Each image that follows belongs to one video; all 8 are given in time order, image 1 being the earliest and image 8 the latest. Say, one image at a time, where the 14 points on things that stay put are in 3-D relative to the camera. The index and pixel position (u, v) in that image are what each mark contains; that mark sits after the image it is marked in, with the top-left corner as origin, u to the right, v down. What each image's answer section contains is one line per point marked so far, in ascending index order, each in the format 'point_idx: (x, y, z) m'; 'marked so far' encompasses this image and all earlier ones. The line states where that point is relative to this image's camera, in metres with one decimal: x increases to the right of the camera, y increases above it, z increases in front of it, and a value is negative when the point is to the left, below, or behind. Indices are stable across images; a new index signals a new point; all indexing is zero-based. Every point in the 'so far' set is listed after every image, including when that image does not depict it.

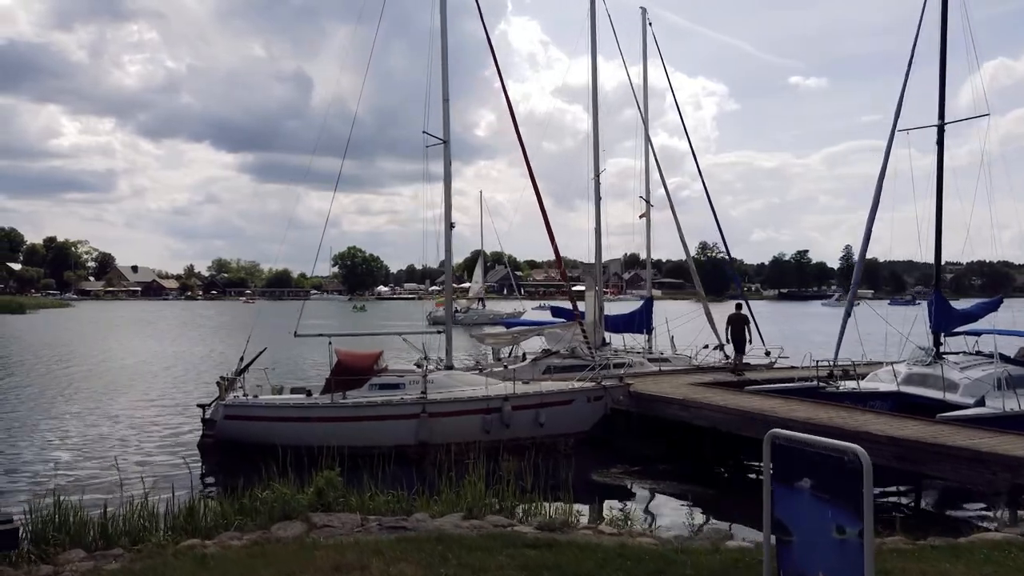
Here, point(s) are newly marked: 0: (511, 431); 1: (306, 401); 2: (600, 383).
0: (0.0, -3.1, +17.0) m
1: (-4.4, -2.4, +16.5) m
2: (+2.1, -2.3, +18.6) m
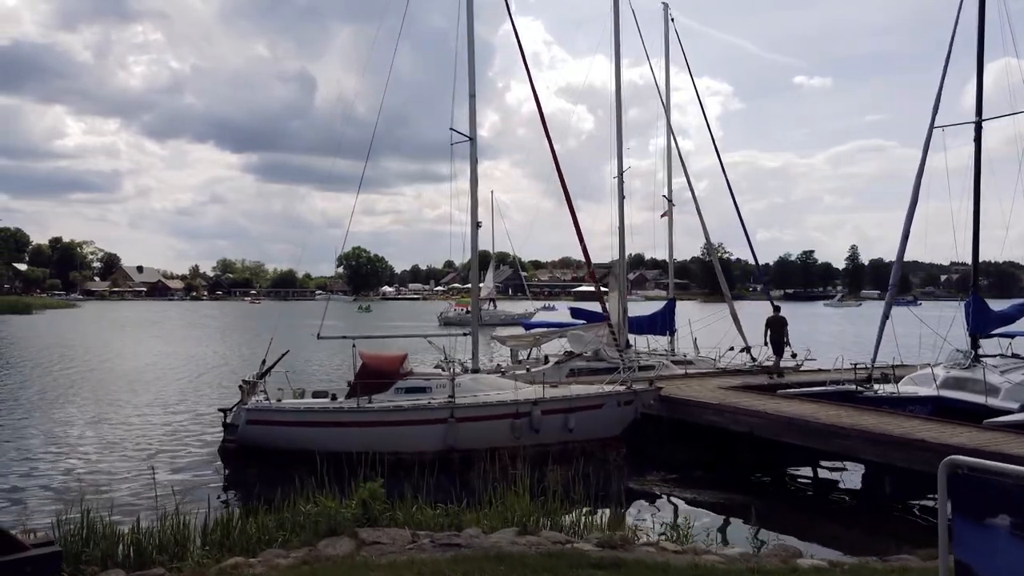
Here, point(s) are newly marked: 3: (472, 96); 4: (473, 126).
0: (+0.6, -3.2, +16.5) m
1: (-3.7, -2.4, +16.1) m
2: (+2.8, -2.3, +18.1) m
3: (-0.9, +4.5, +17.9) m
4: (-0.9, +3.7, +17.8) m
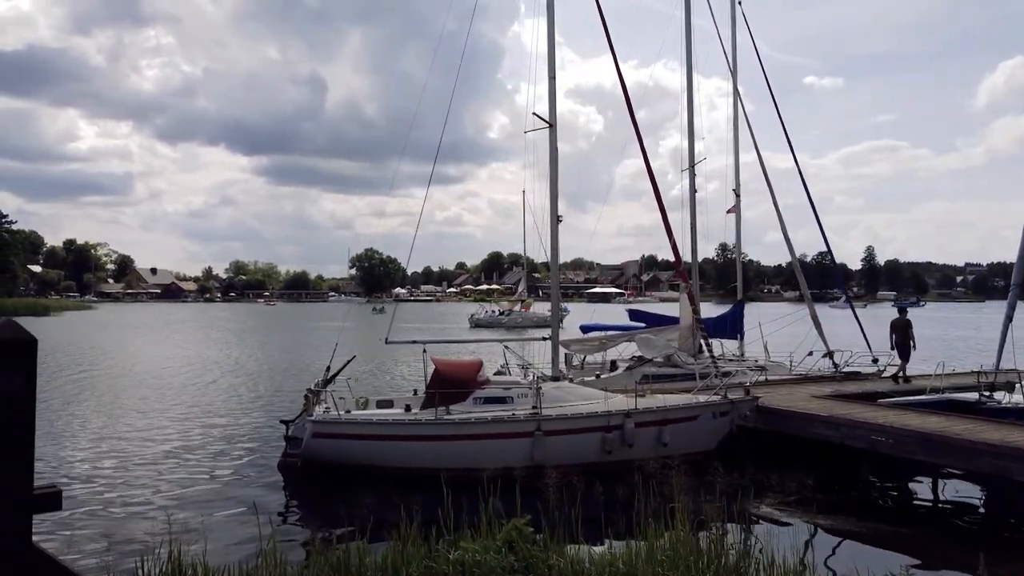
0: (+2.4, -3.2, +15.1) m
1: (-2.0, -2.4, +14.7) m
2: (+4.6, -2.3, +16.6) m
3: (+0.9, +4.5, +16.5) m
4: (+0.9, +3.7, +16.4) m
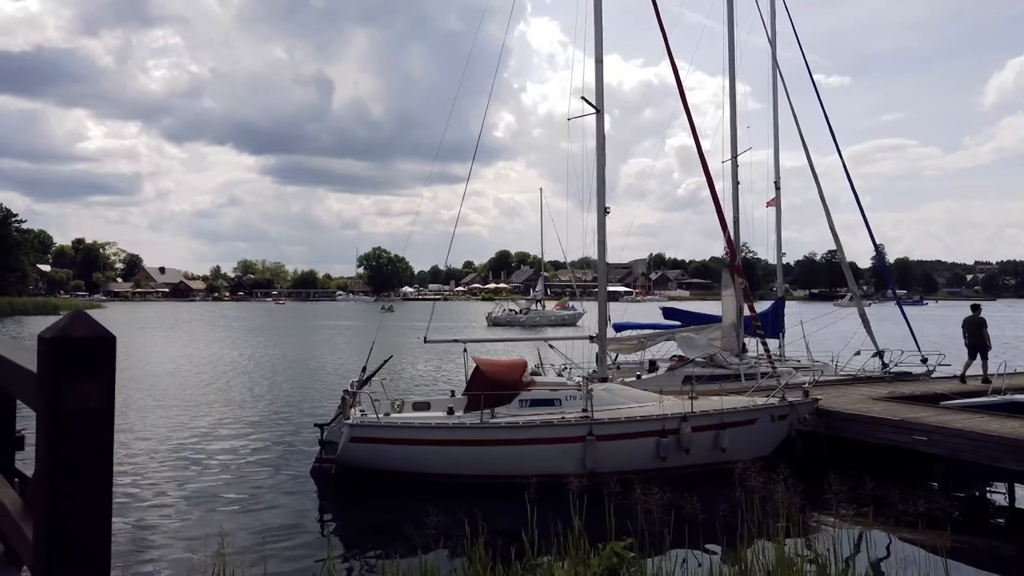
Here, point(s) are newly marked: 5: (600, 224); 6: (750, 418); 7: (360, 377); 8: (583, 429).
0: (+3.3, -3.1, +14.2) m
1: (-1.1, -2.4, +13.8) m
2: (+5.5, -2.2, +15.7) m
3: (+1.8, +4.6, +15.6) m
4: (+1.8, +3.8, +15.5) m
5: (+1.8, +1.3, +15.5) m
6: (+4.5, -2.5, +14.8) m
7: (-2.9, -1.7, +15.0) m
8: (+1.2, -2.5, +13.6) m
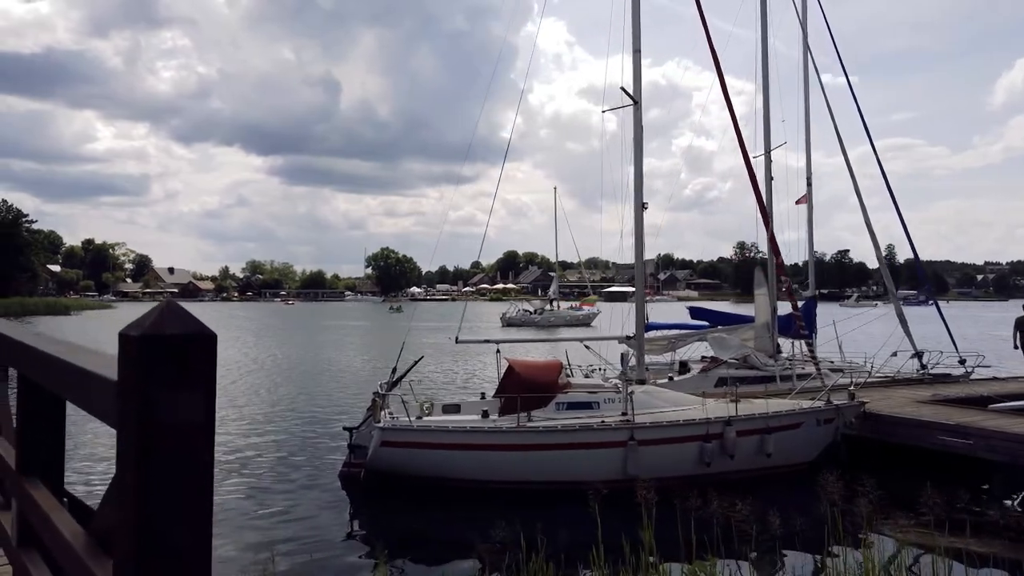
0: (+3.9, -3.1, +13.6) m
1: (-0.5, -2.3, +13.3) m
2: (+6.1, -2.2, +15.1) m
3: (+2.4, +4.6, +15.1) m
4: (+2.4, +3.8, +14.9) m
5: (+2.4, +1.3, +14.9) m
6: (+5.2, -2.4, +14.2) m
7: (-2.3, -1.7, +14.5) m
8: (+1.9, -2.5, +13.0) m
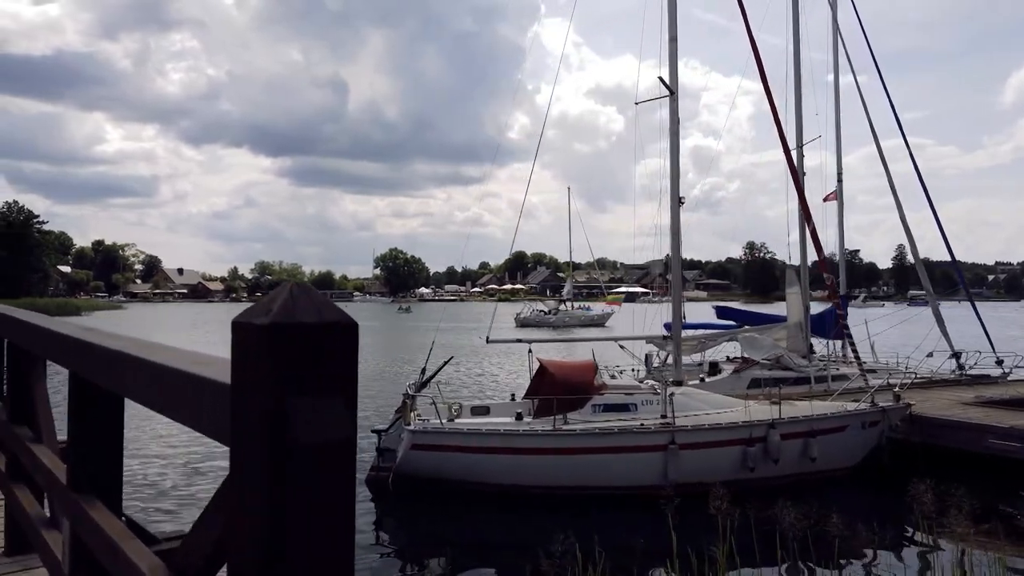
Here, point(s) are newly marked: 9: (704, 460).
0: (+4.5, -3.0, +13.1) m
1: (+0.1, -2.3, +12.8) m
2: (+6.7, -2.1, +14.6) m
3: (+3.0, +4.7, +14.6) m
4: (+3.0, +3.9, +14.4) m
5: (+3.0, +1.4, +14.4) m
6: (+5.8, -2.4, +13.7) m
7: (-1.7, -1.7, +14.0) m
8: (+2.5, -2.4, +12.6) m
9: (+3.1, -2.8, +12.7) m
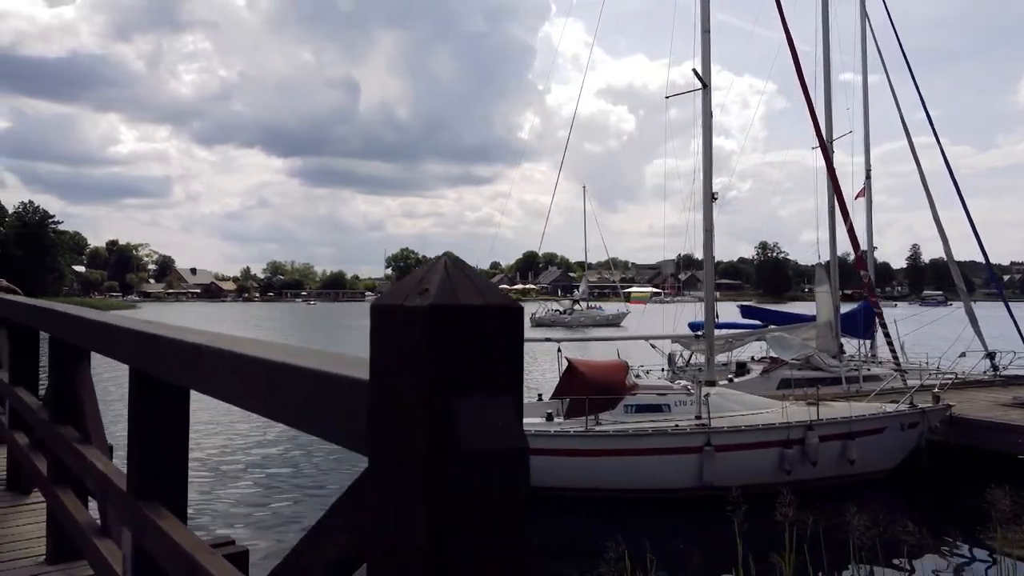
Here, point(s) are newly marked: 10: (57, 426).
0: (+5.0, -3.0, +12.8) m
1: (+0.6, -2.3, +12.5) m
2: (+7.3, -2.1, +14.2) m
3: (+3.6, +4.7, +14.2) m
4: (+3.6, +3.9, +14.1) m
5: (+3.6, +1.4, +14.1) m
6: (+6.3, -2.4, +13.3) m
7: (-1.2, -1.6, +13.8) m
8: (+3.0, -2.4, +12.2) m
9: (+3.6, -2.8, +12.4) m
10: (-2.3, -0.7, +4.0) m
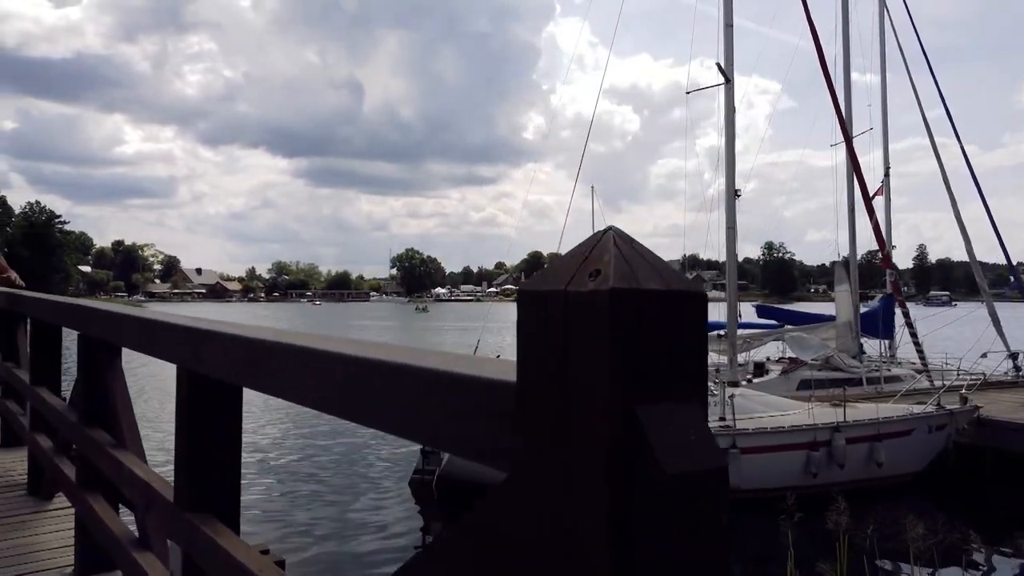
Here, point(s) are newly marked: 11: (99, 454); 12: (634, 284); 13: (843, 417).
0: (+5.4, -3.0, +12.5) m
1: (+1.0, -2.2, +12.3) m
2: (+7.6, -2.1, +13.9) m
3: (+3.9, +4.7, +14.0) m
4: (+3.9, +3.9, +13.8) m
5: (+3.9, +1.4, +13.8) m
6: (+6.6, -2.3, +13.0) m
7: (-0.8, -1.6, +13.5) m
8: (+3.3, -2.4, +12.0) m
9: (+4.0, -2.8, +12.1) m
10: (-2.0, -0.7, +3.7) m
11: (-1.9, -0.8, +3.5) m
12: (+0.2, 0.0, +1.0) m
13: (+5.5, -2.1, +12.8) m
